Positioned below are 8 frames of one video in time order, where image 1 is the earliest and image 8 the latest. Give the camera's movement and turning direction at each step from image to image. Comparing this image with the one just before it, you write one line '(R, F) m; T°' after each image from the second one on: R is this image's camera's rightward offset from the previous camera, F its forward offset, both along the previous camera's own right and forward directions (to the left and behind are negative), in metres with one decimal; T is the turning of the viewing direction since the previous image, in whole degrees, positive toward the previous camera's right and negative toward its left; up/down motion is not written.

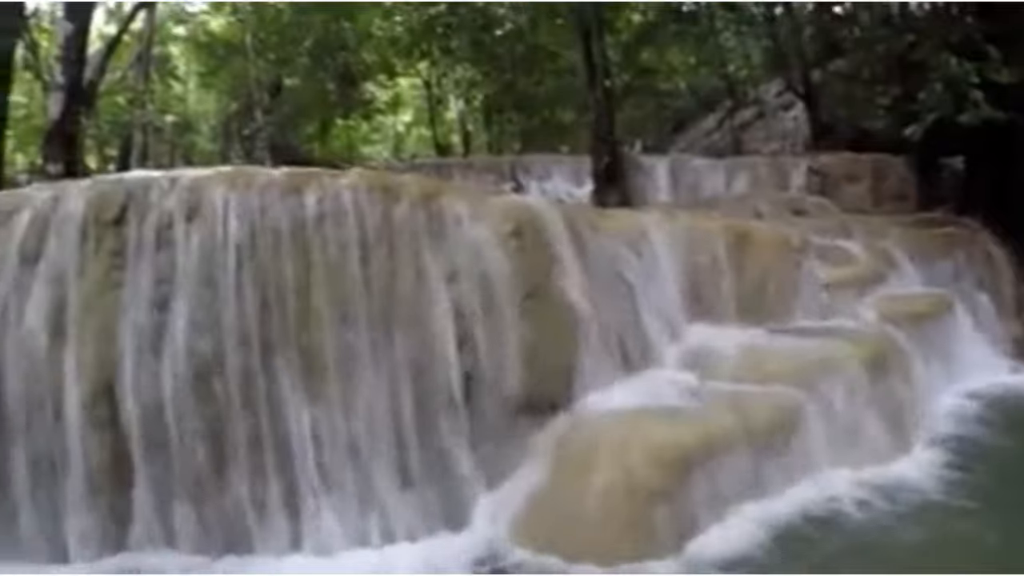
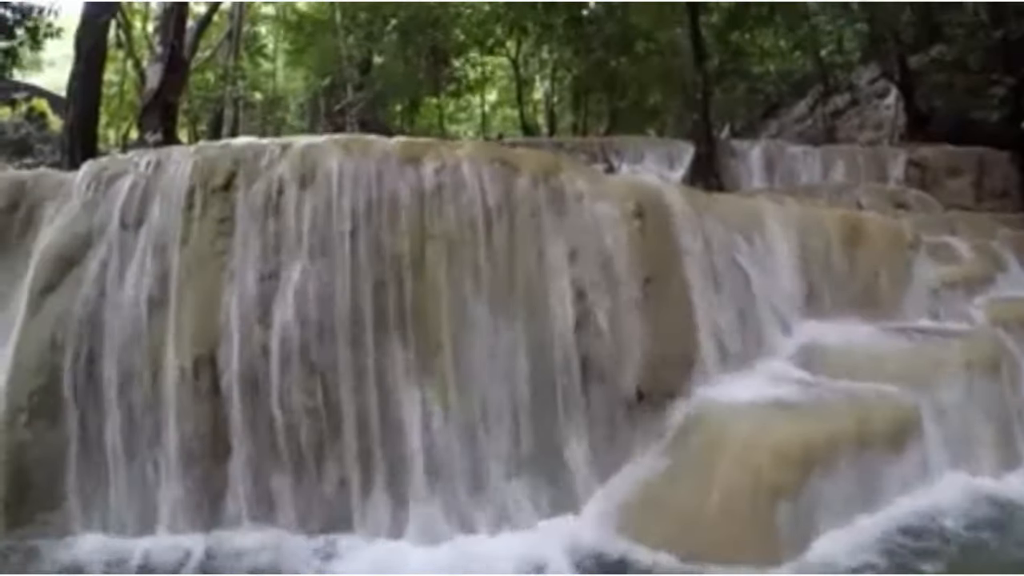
(-0.2, +0.4) m; -4°
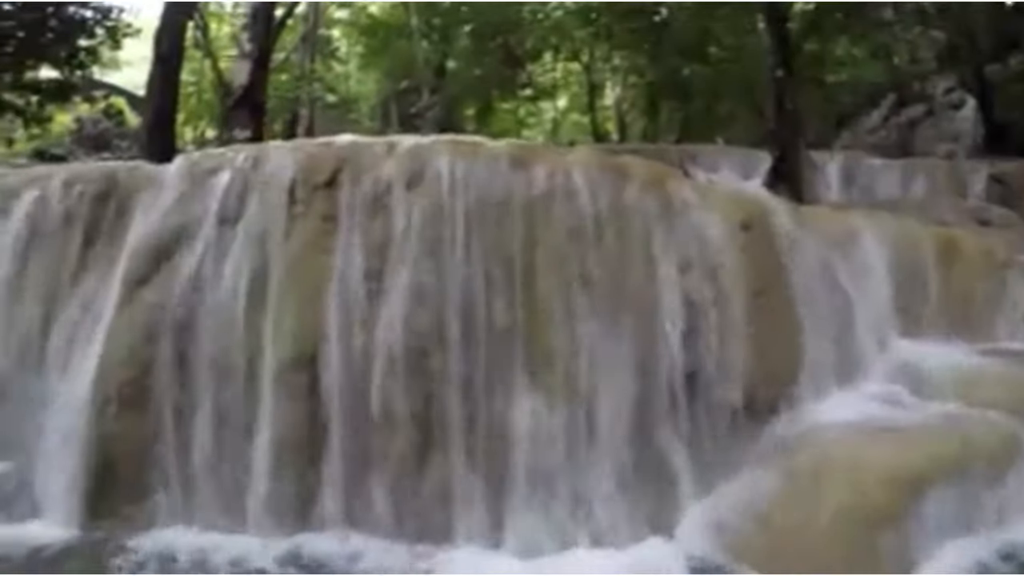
(-0.2, +0.2) m; -3°
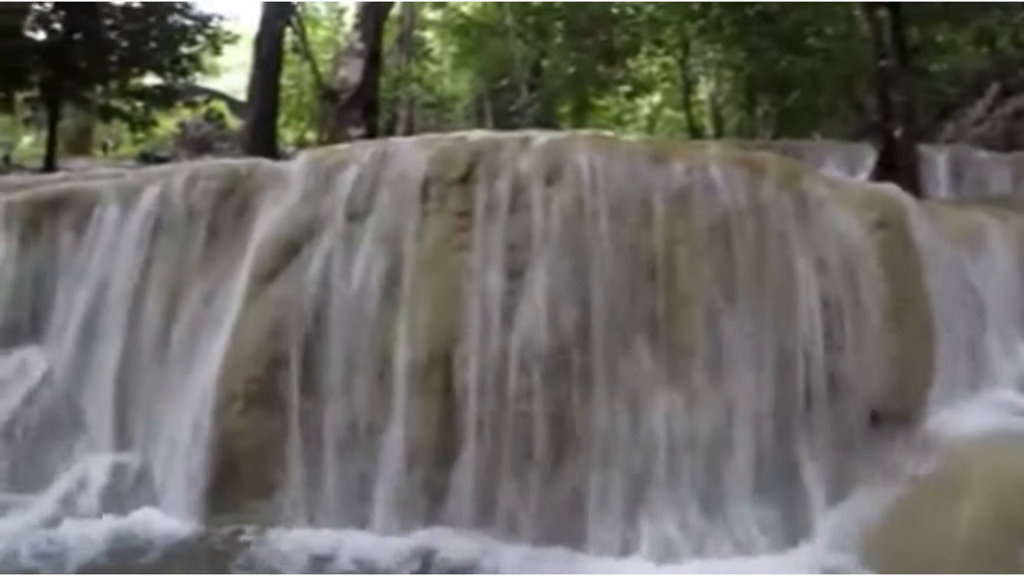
(-0.2, +0.1) m; -4°
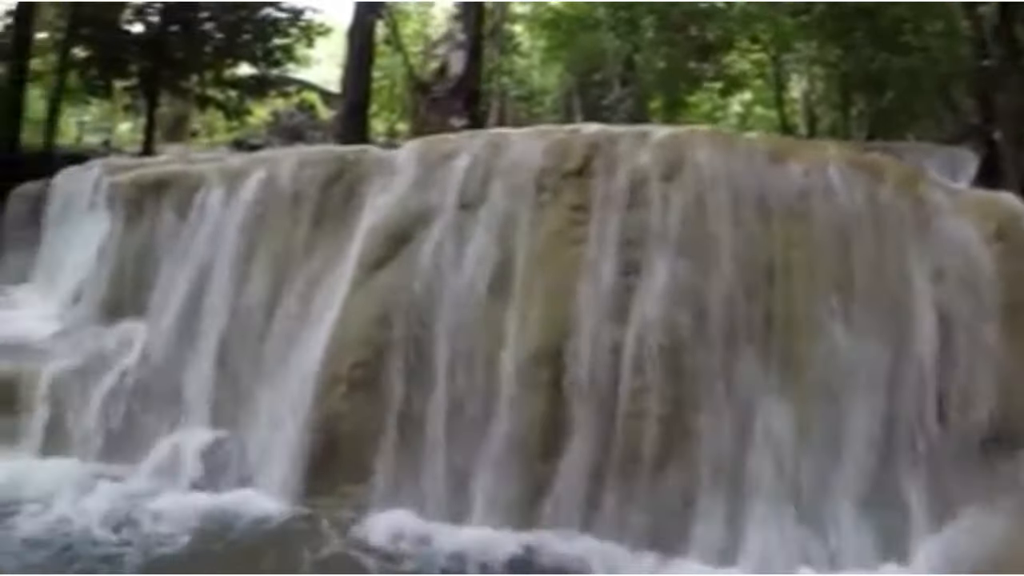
(-0.1, +0.1) m; -4°
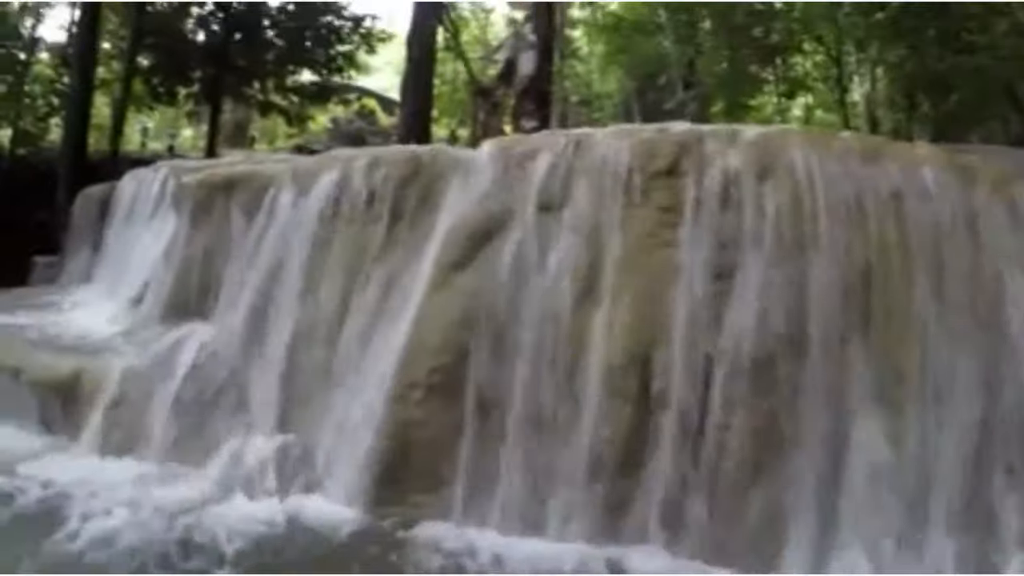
(-0.1, +0.1) m; -3°
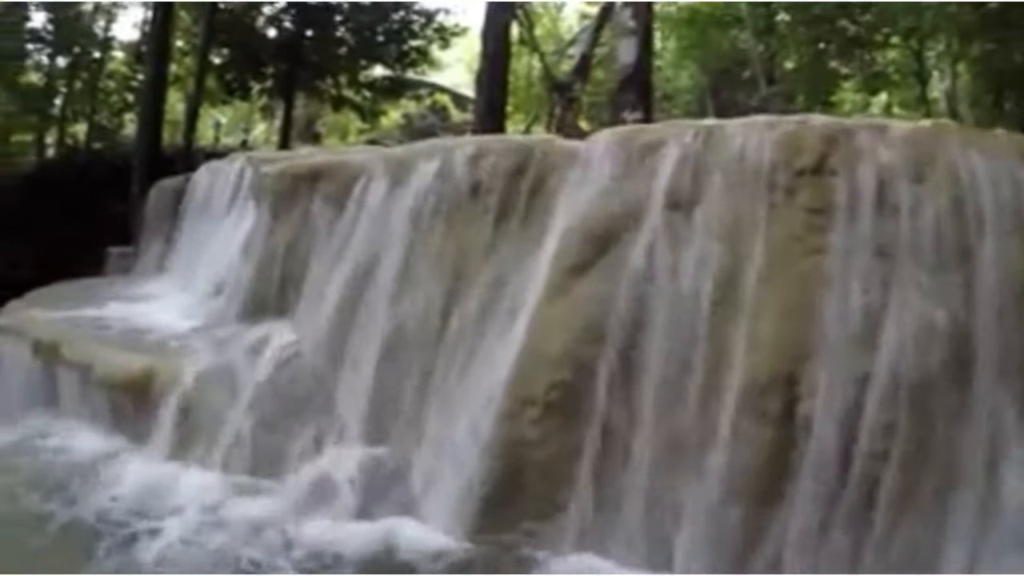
(-0.2, +0.4) m; -3°
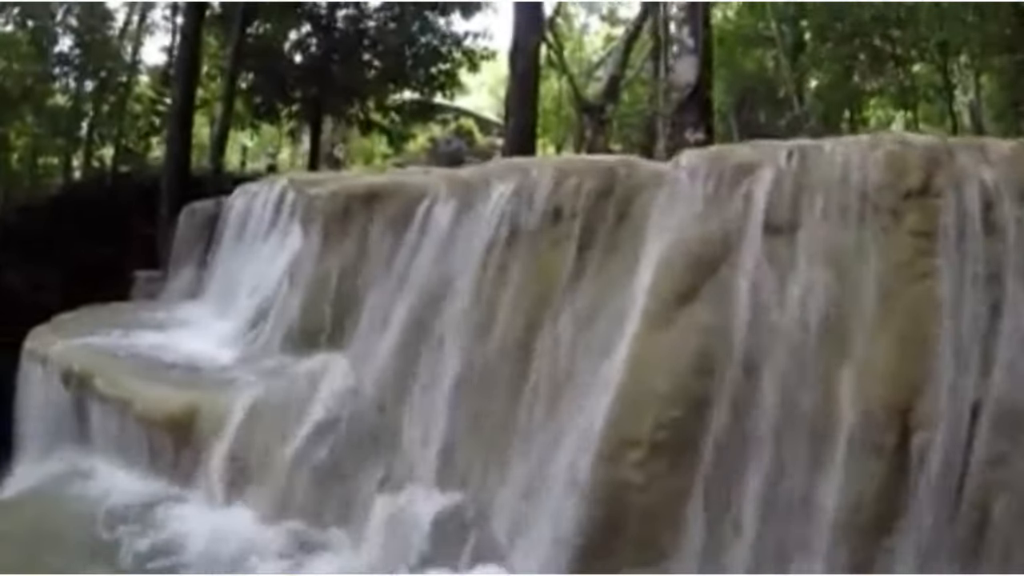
(-0.3, +0.1) m; -1°
